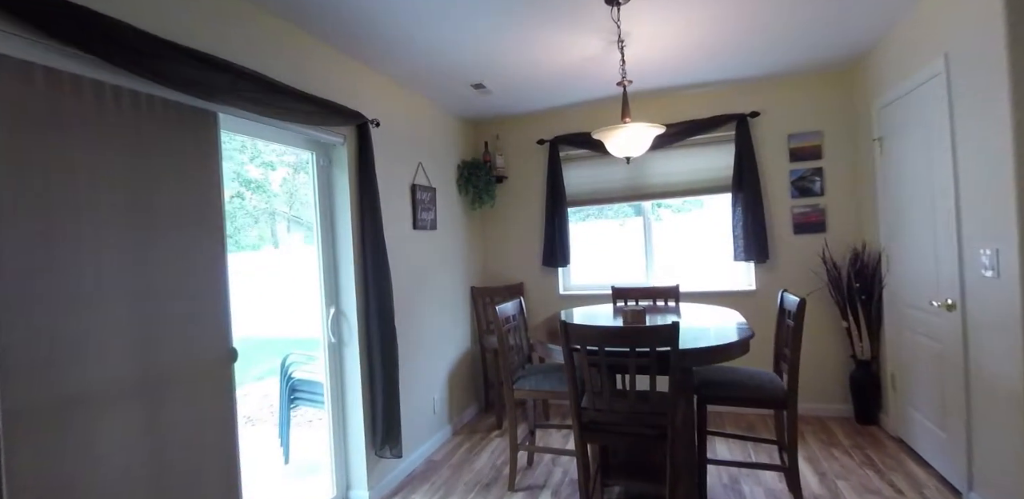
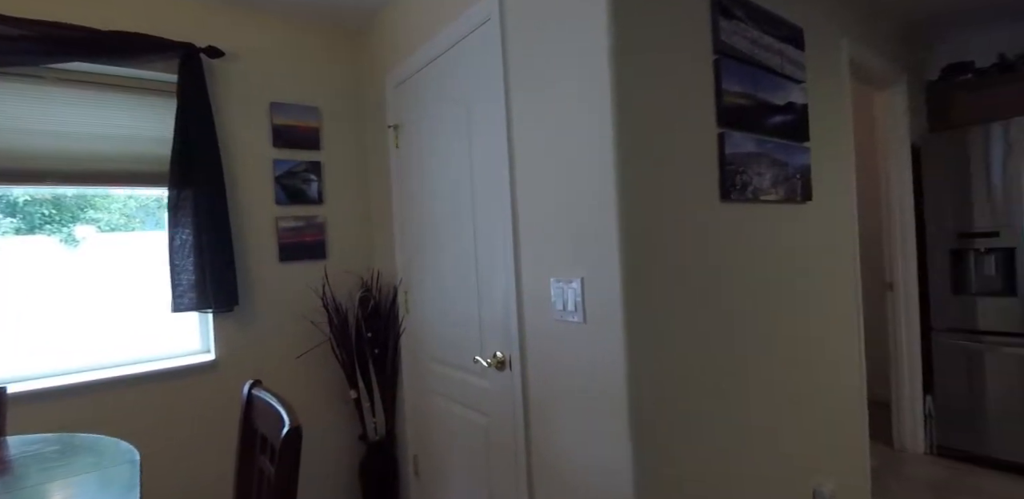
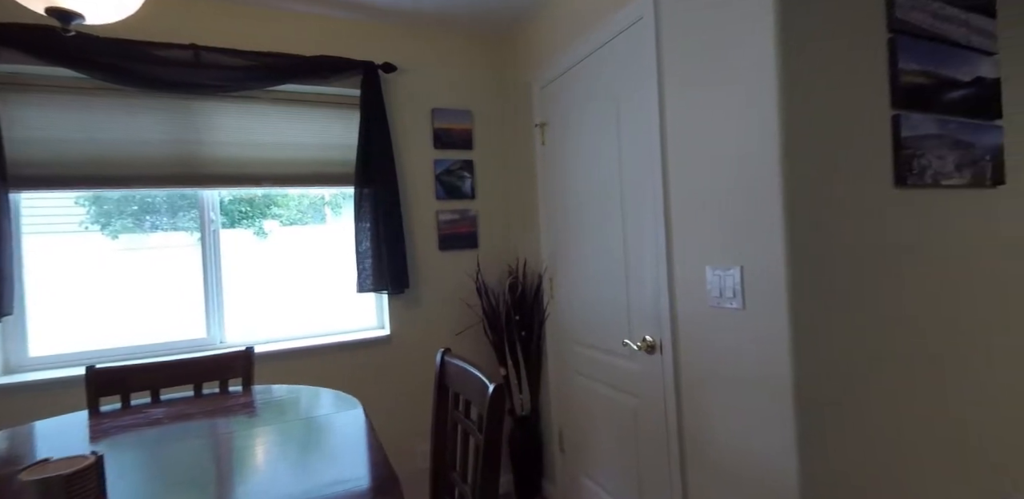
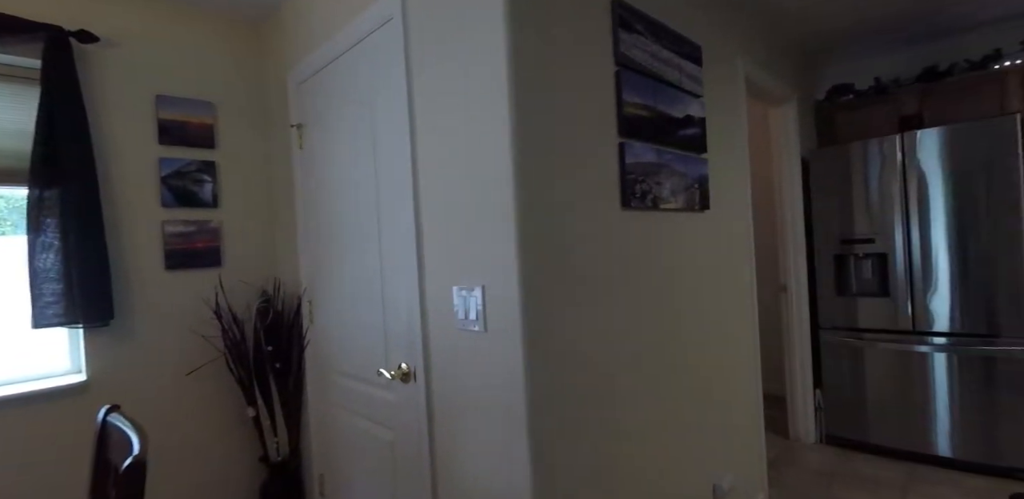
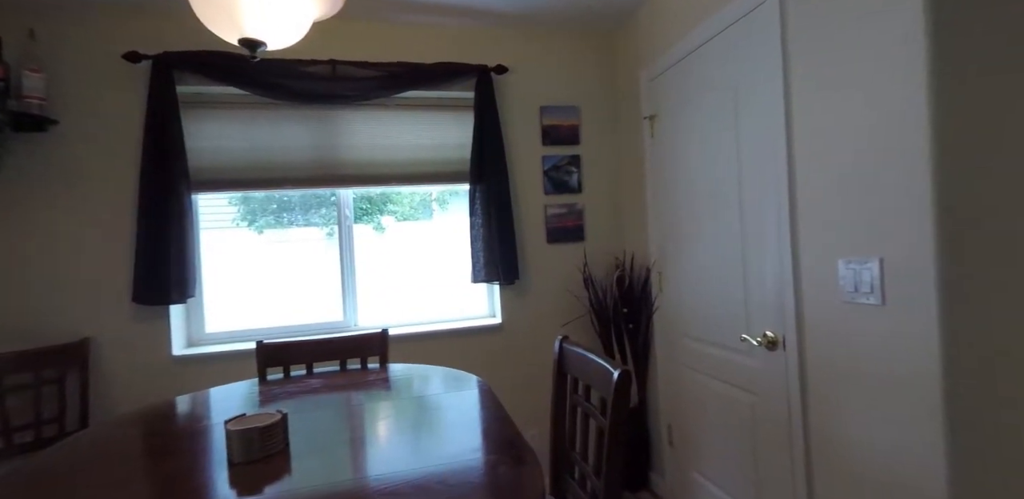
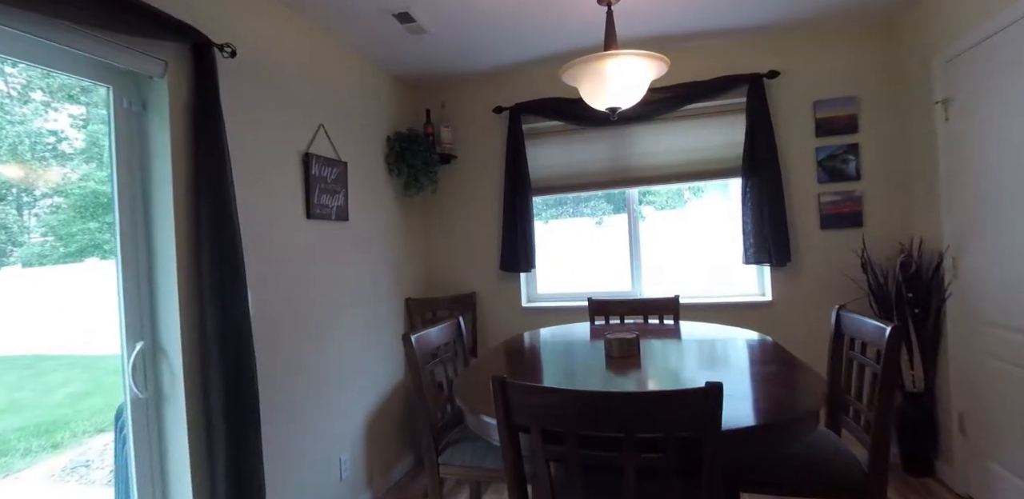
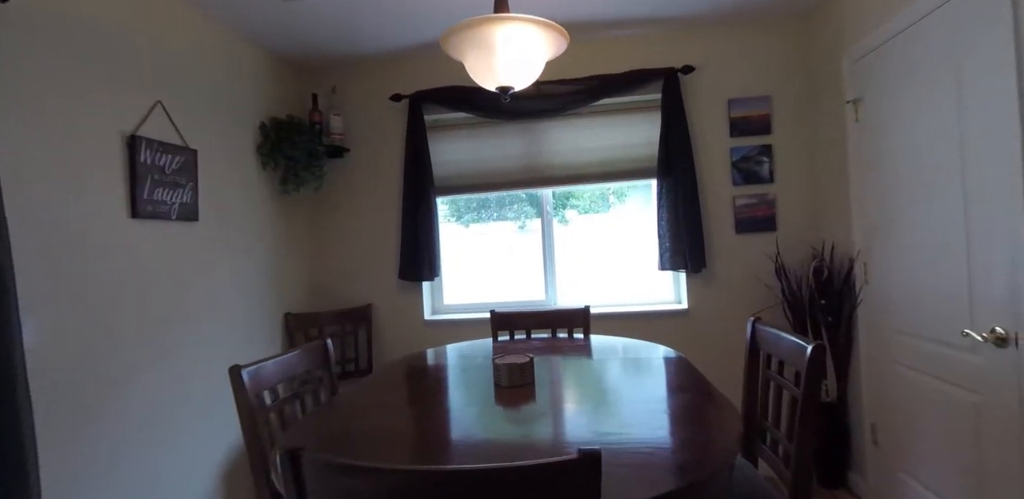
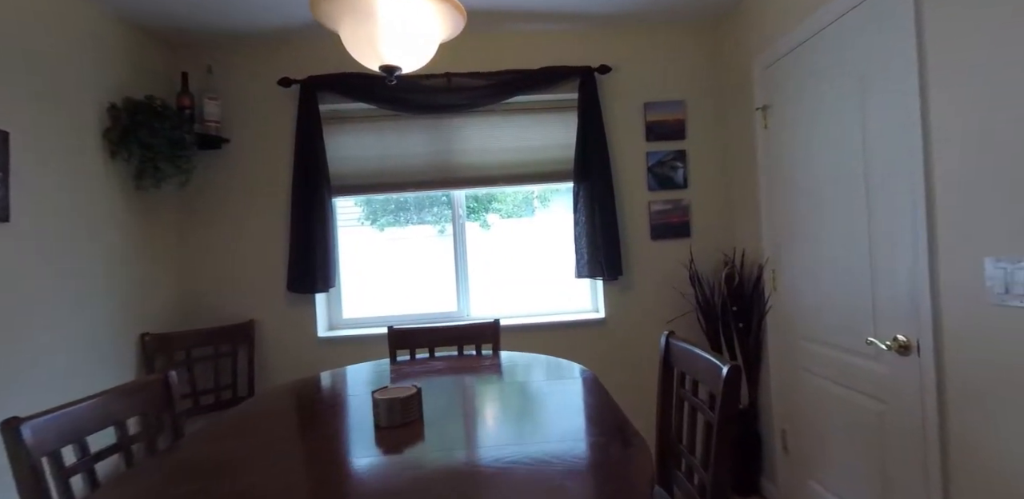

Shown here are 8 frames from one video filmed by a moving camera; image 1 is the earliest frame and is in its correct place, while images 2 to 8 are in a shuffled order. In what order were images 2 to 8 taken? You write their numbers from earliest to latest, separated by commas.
6, 7, 8, 5, 3, 2, 4
